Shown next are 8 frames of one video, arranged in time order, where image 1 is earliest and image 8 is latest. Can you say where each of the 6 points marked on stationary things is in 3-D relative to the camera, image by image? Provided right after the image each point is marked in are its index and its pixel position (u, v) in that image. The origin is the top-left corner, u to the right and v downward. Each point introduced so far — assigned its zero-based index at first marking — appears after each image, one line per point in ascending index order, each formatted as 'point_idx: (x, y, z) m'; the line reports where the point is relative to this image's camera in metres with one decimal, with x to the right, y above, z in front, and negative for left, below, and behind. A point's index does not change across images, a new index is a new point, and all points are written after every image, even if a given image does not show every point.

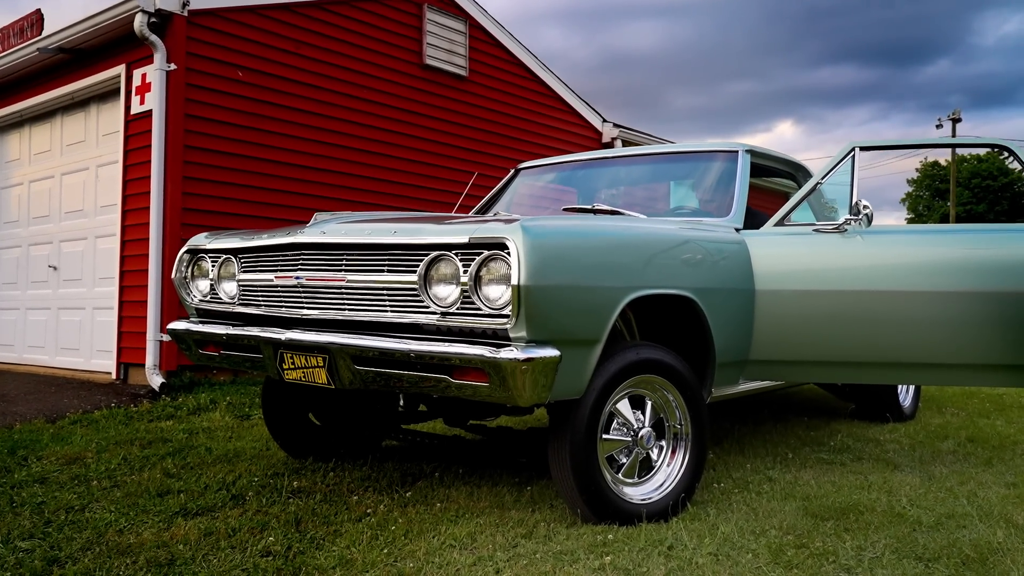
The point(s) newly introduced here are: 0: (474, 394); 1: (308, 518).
0: (-0.1, -0.4, +3.4) m
1: (-0.9, -1.0, +3.8) m
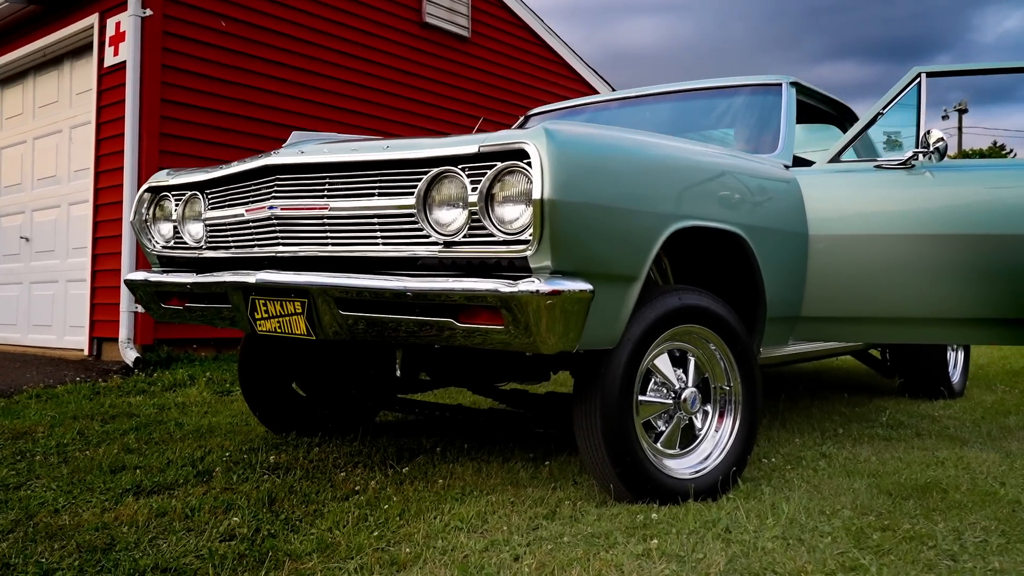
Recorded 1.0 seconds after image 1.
0: (-0.1, -0.2, +2.8) m
1: (-0.8, -0.7, +3.2) m
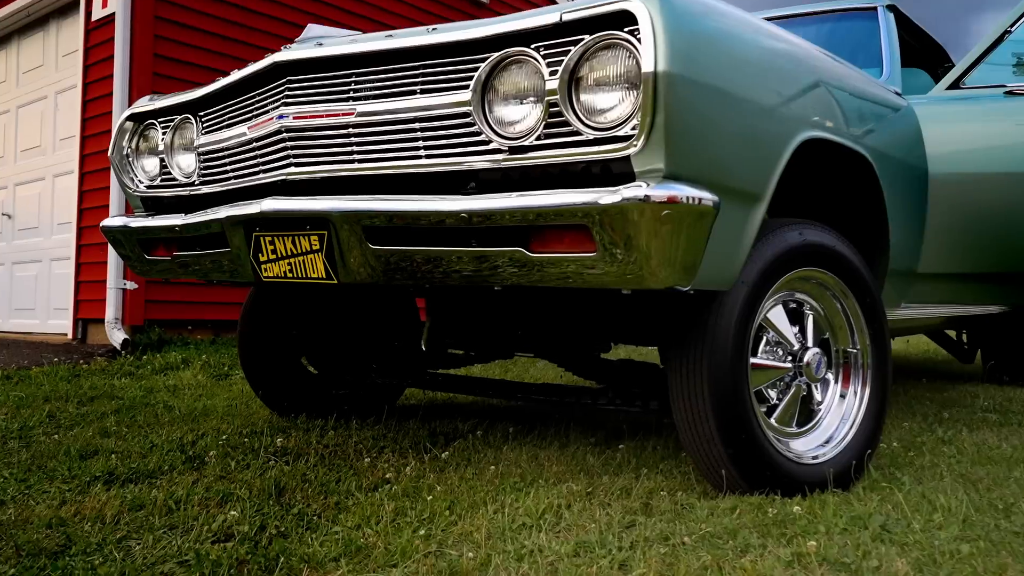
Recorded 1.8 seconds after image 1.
0: (+0.1, 0.0, +2.1) m
1: (-0.6, -0.5, +2.5) m
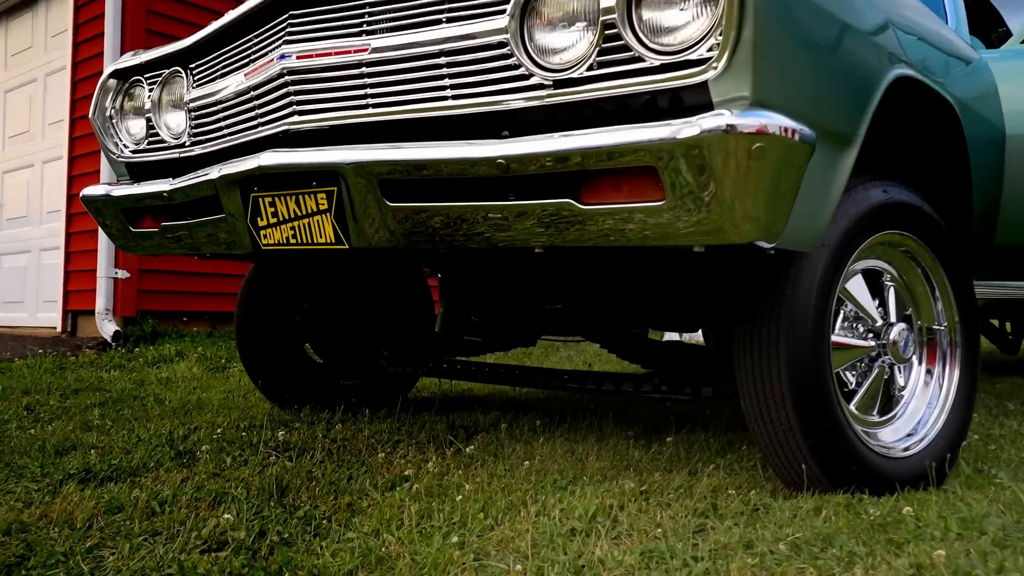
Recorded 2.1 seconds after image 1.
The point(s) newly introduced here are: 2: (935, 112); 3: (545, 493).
0: (+0.2, +0.1, +1.7) m
1: (-0.5, -0.5, +2.2) m
2: (+1.0, +0.4, +2.2) m
3: (+0.1, -0.5, +2.0) m
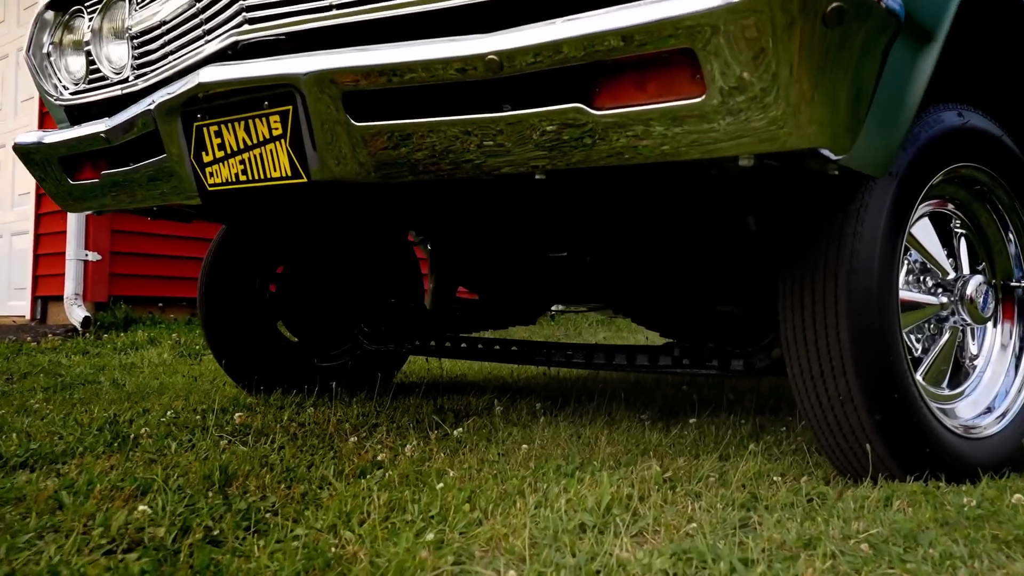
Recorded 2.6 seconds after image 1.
0: (+0.2, +0.2, +1.4) m
1: (-0.5, -0.4, +1.8) m
2: (+1.0, +0.5, +1.9) m
3: (+0.1, -0.4, +1.6) m
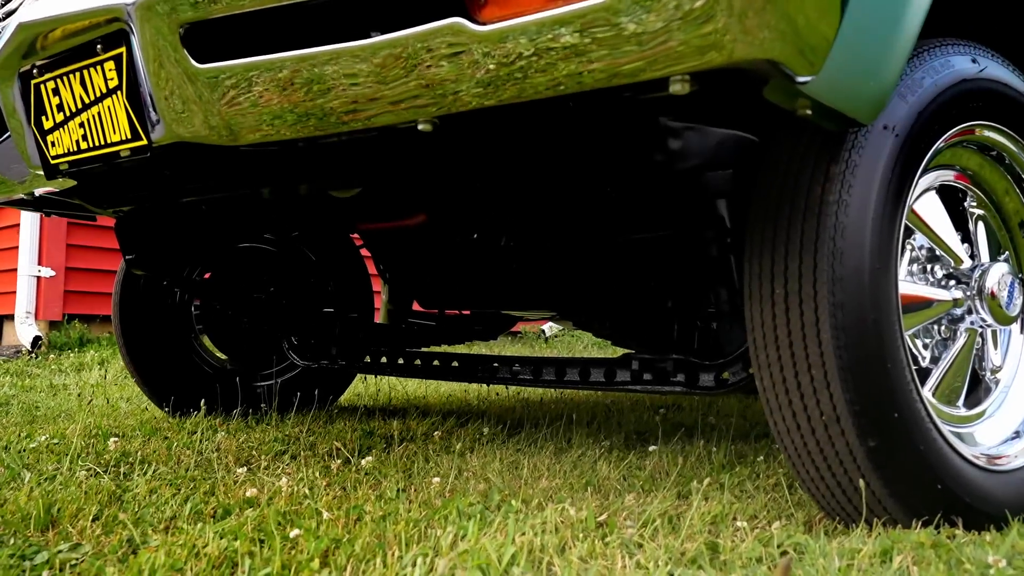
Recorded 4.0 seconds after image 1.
0: (0.0, +0.2, +1.0) m
1: (-0.7, -0.4, +1.4) m
2: (+0.9, +0.6, +1.5) m
3: (-0.1, -0.3, +1.3) m
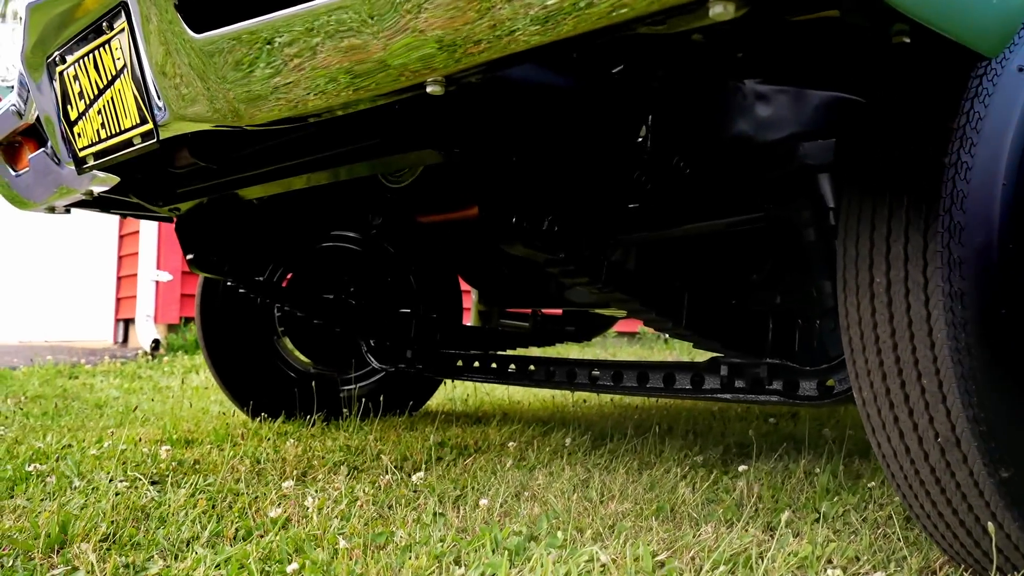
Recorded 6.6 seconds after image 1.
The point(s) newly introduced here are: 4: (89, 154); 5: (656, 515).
0: (+0.1, +0.3, +0.8) m
1: (-0.6, -0.4, +1.3) m
2: (+0.9, +0.6, +1.2) m
3: (0.0, -0.3, +1.1) m
4: (-0.7, +0.2, +1.5) m
5: (+0.2, -0.3, +1.3) m
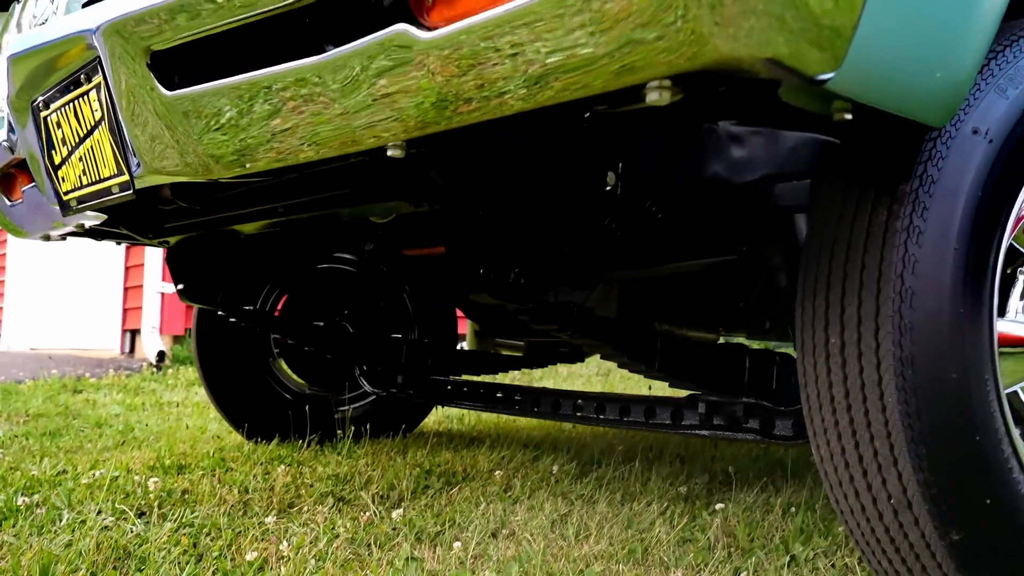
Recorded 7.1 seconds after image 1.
0: (0.0, +0.2, +0.8) m
1: (-0.6, -0.4, +1.3) m
2: (+0.9, +0.5, +1.2) m
3: (-0.1, -0.4, +1.1) m
4: (-0.7, +0.2, +1.5) m
5: (+0.1, -0.4, +1.3) m
